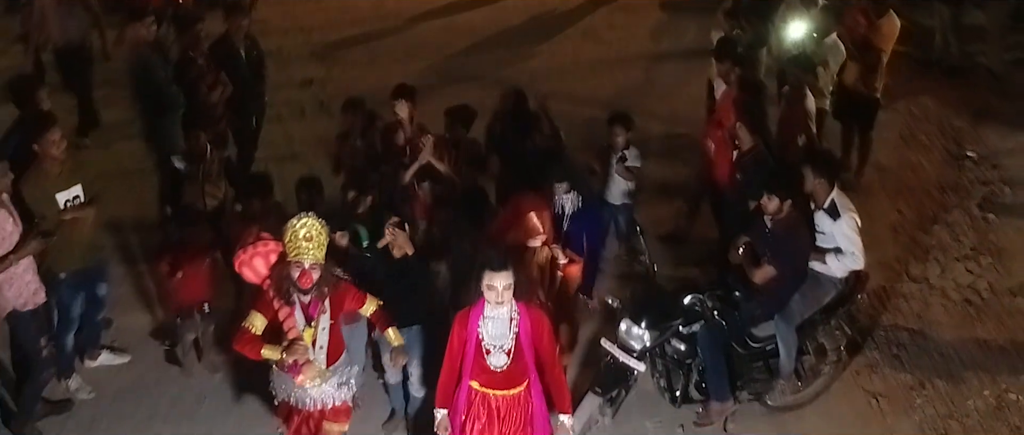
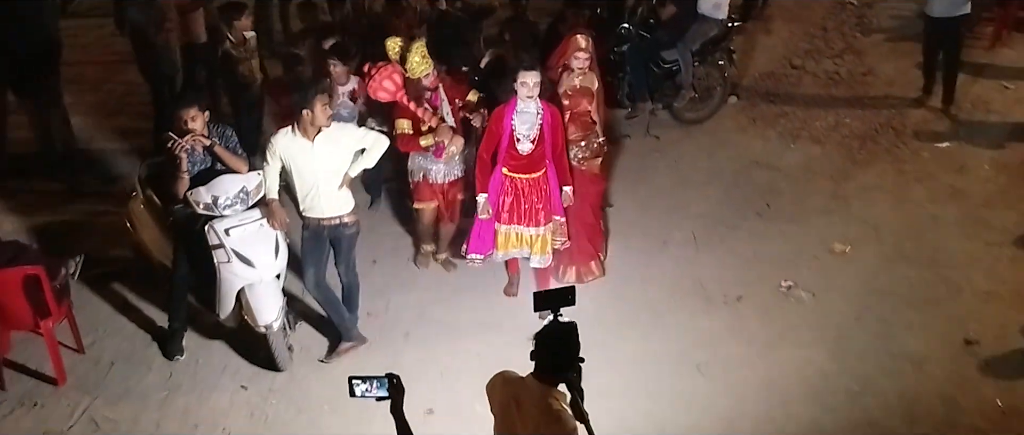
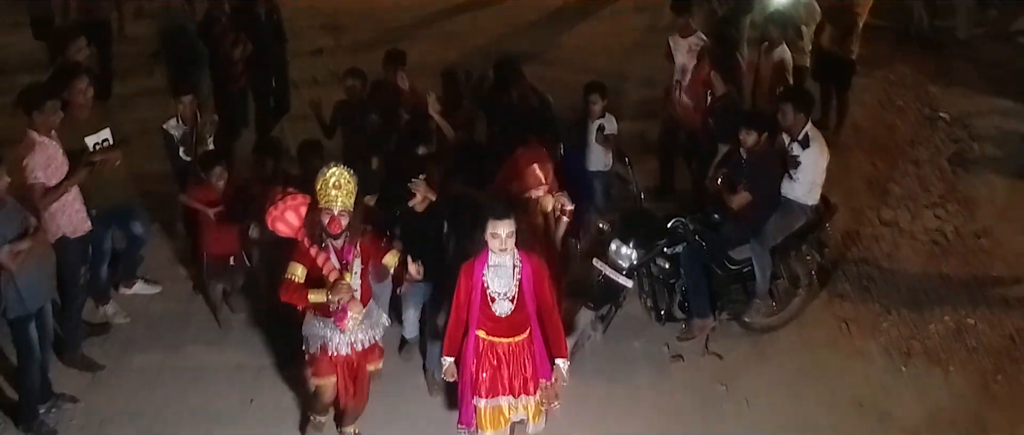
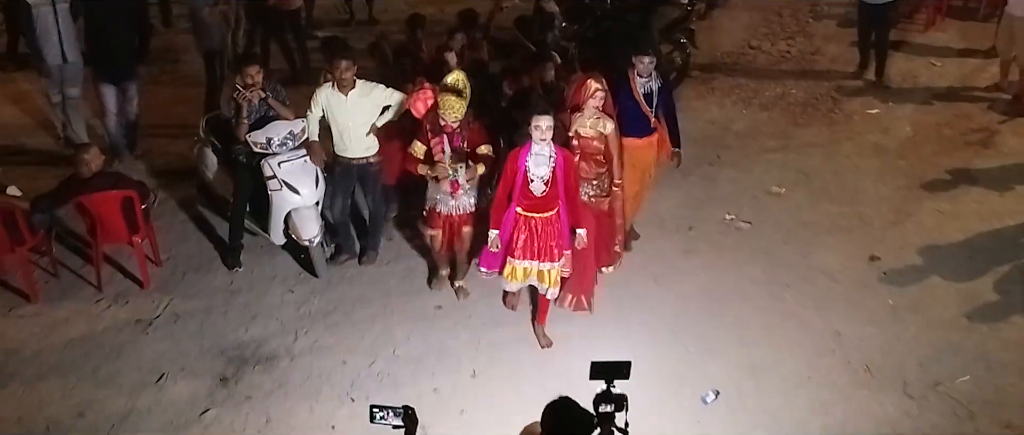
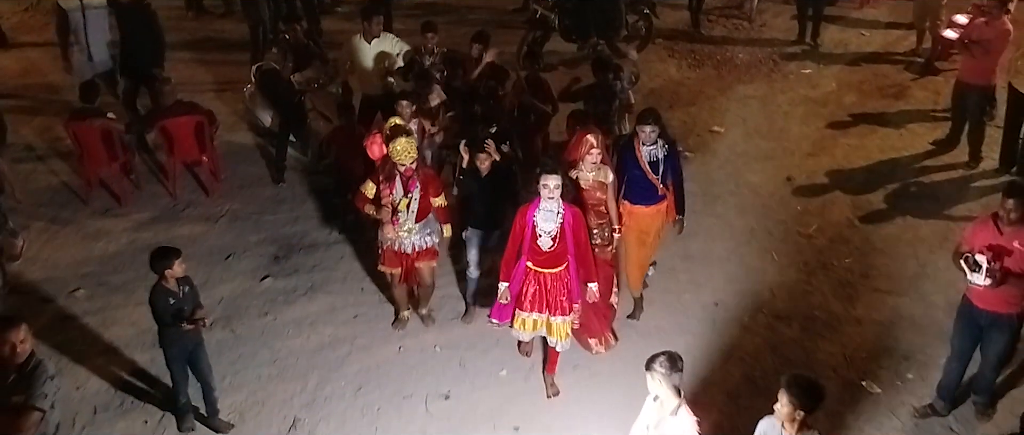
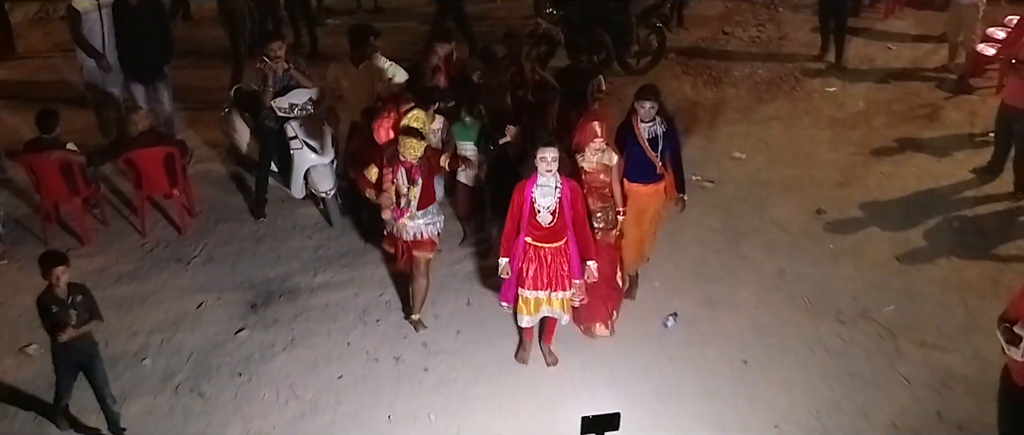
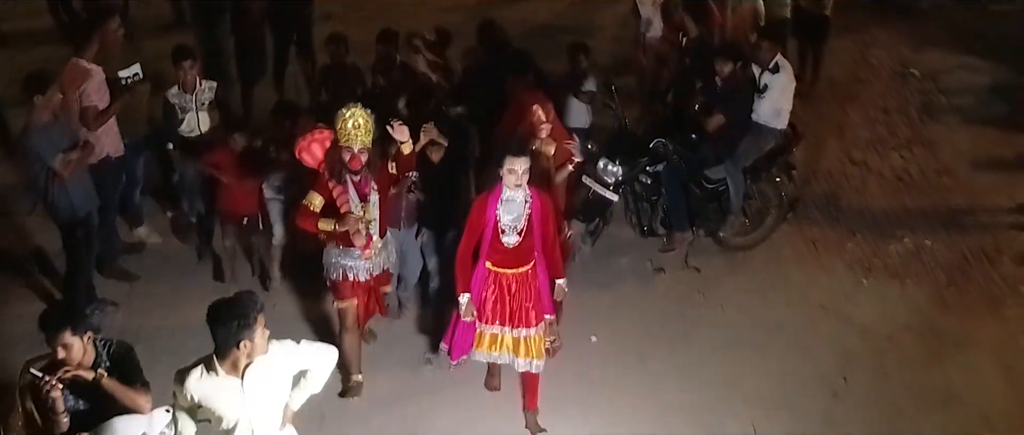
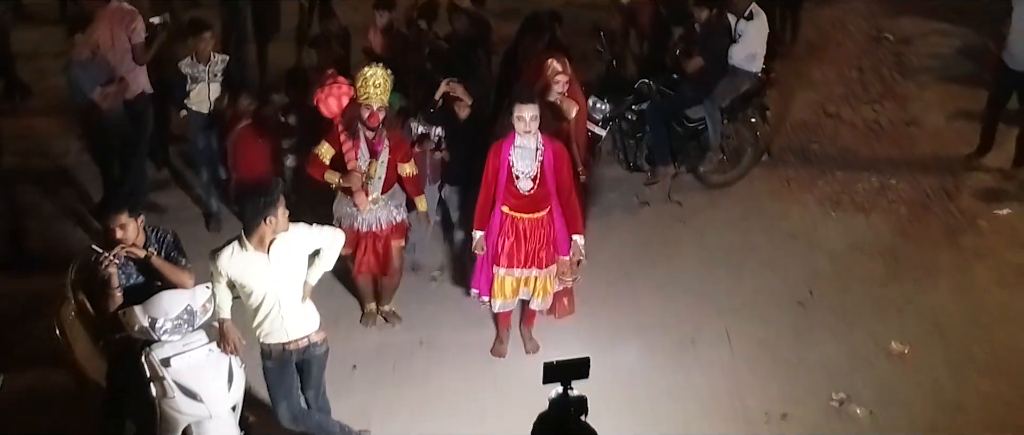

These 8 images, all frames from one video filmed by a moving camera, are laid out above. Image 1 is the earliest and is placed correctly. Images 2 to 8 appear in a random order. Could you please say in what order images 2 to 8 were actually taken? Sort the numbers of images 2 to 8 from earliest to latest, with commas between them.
3, 7, 8, 2, 4, 6, 5
